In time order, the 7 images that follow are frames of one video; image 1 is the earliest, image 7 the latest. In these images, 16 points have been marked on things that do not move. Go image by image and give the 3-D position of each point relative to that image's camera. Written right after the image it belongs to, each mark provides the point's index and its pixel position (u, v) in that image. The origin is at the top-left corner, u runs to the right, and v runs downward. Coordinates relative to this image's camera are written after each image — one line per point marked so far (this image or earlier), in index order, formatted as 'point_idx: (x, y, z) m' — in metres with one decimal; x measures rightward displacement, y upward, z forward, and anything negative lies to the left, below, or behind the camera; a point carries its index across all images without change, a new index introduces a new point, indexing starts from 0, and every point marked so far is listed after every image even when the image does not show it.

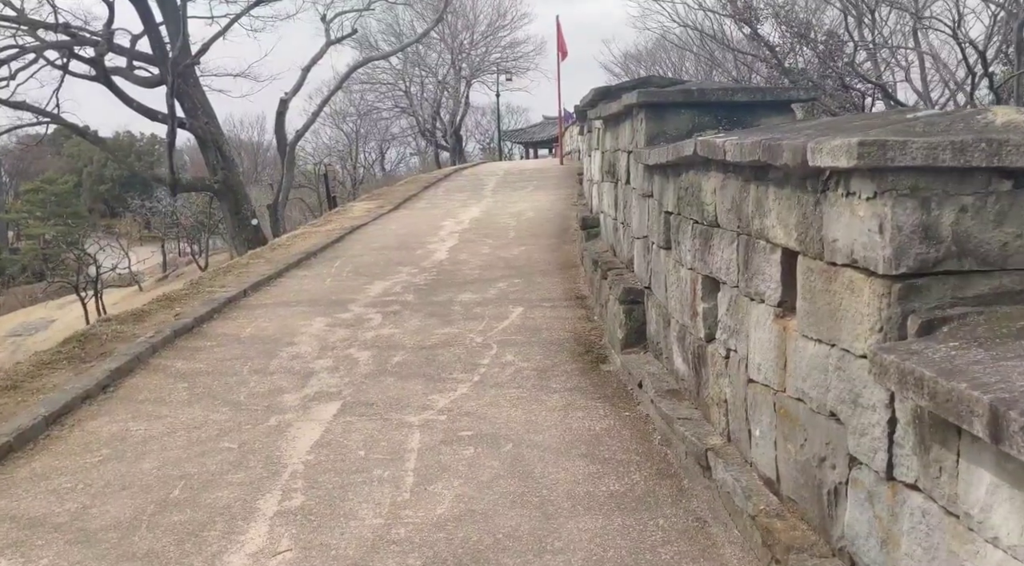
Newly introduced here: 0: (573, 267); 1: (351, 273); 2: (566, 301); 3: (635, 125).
0: (+0.5, +0.1, +9.3) m
1: (-1.4, +0.1, +9.7) m
2: (+0.4, -0.1, +7.8) m
3: (+0.7, +0.9, +6.2) m
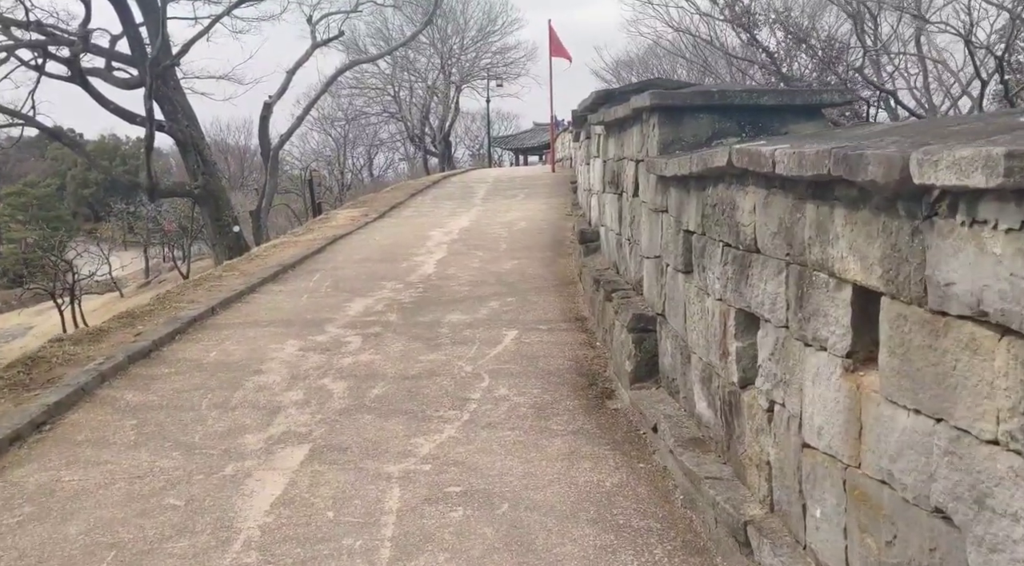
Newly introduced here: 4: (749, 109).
0: (+0.5, 0.0, +8.7) m
1: (-1.5, 0.0, +9.0) m
2: (+0.3, -0.3, +7.1) m
3: (+0.7, +0.8, +5.6) m
4: (+1.2, +0.8, +5.2) m
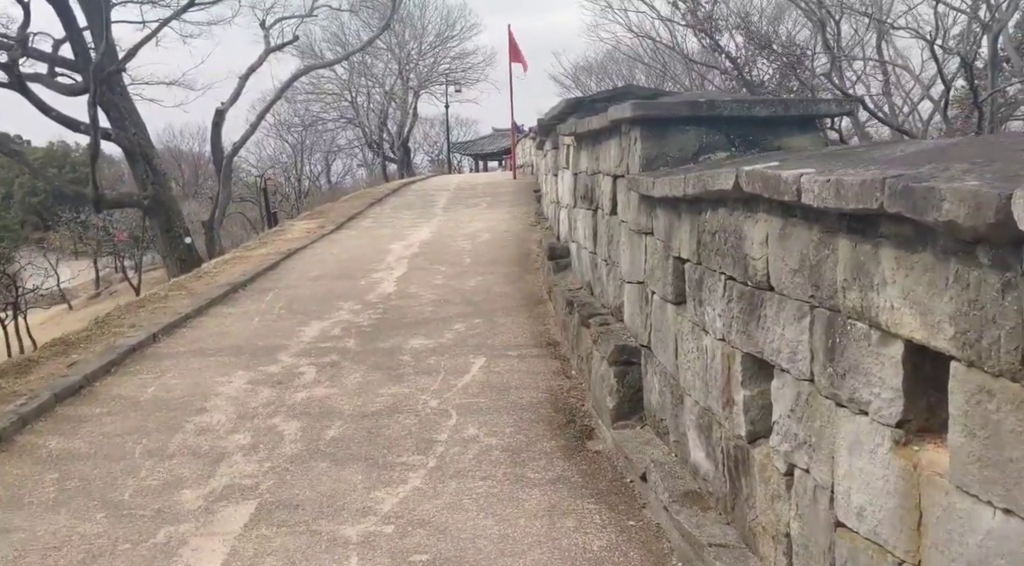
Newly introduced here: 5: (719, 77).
0: (+0.2, -0.2, +8.2) m
1: (-1.8, -0.2, +8.4) m
2: (+0.1, -0.4, +6.6) m
3: (+0.5, +0.7, +5.1) m
4: (+1.0, +0.7, +4.7) m
5: (+3.3, +3.3, +16.9) m
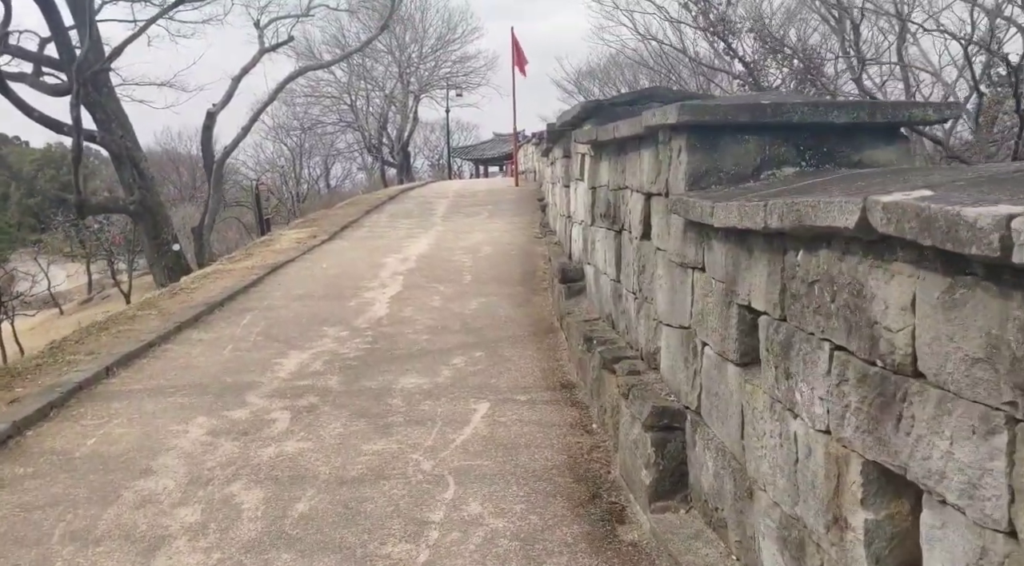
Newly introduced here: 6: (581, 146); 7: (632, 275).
0: (+0.3, -0.3, +7.2) m
1: (-1.7, -0.4, +7.5) m
2: (+0.2, -0.6, +5.7) m
3: (+0.6, +0.5, +4.1) m
4: (+1.1, +0.5, +3.8) m
5: (+3.4, +3.0, +16.0) m
6: (+0.5, +0.9, +7.1) m
7: (+0.6, 0.0, +5.0) m
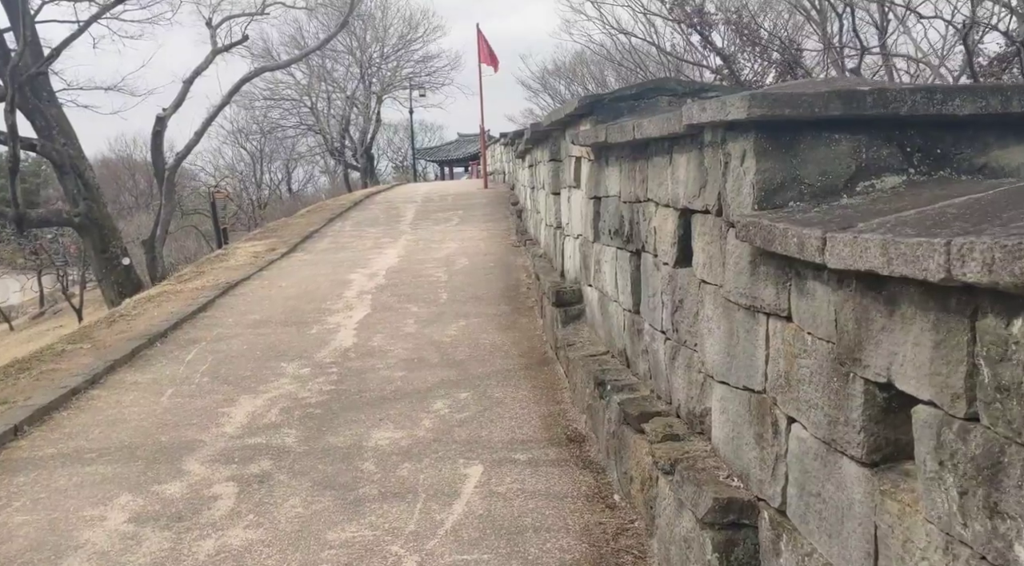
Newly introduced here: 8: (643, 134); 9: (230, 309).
0: (+0.2, -0.5, +6.2) m
1: (-1.8, -0.6, +6.4) m
2: (+0.2, -0.7, +4.7) m
3: (+0.6, +0.4, +3.2) m
4: (+1.1, +0.4, +2.8) m
5: (+3.0, +3.0, +15.1) m
6: (+0.4, +0.8, +6.2) m
7: (+0.6, -0.1, +4.0) m
8: (+0.5, +0.6, +3.9) m
9: (-2.4, -0.2, +8.9) m
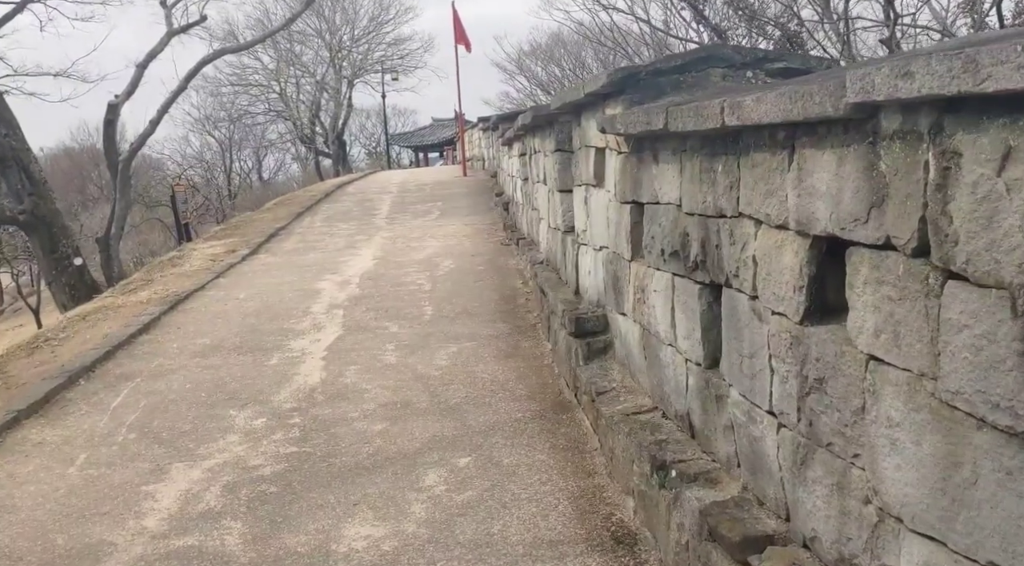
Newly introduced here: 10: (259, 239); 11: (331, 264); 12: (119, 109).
0: (+0.2, -0.6, +4.9) m
1: (-1.8, -0.7, +5.0) m
2: (+0.3, -0.9, +3.4) m
3: (+0.7, +0.2, +1.8) m
4: (+1.2, +0.3, +1.5) m
5: (+2.8, +3.0, +13.8) m
6: (+0.4, +0.7, +4.8) m
7: (+0.6, -0.2, +2.7) m
8: (+0.6, +0.4, +2.6) m
9: (-2.4, -0.3, +7.5) m
10: (-3.0, +0.5, +12.7) m
11: (-1.8, +0.2, +10.6) m
12: (-6.5, +2.9, +17.6) m
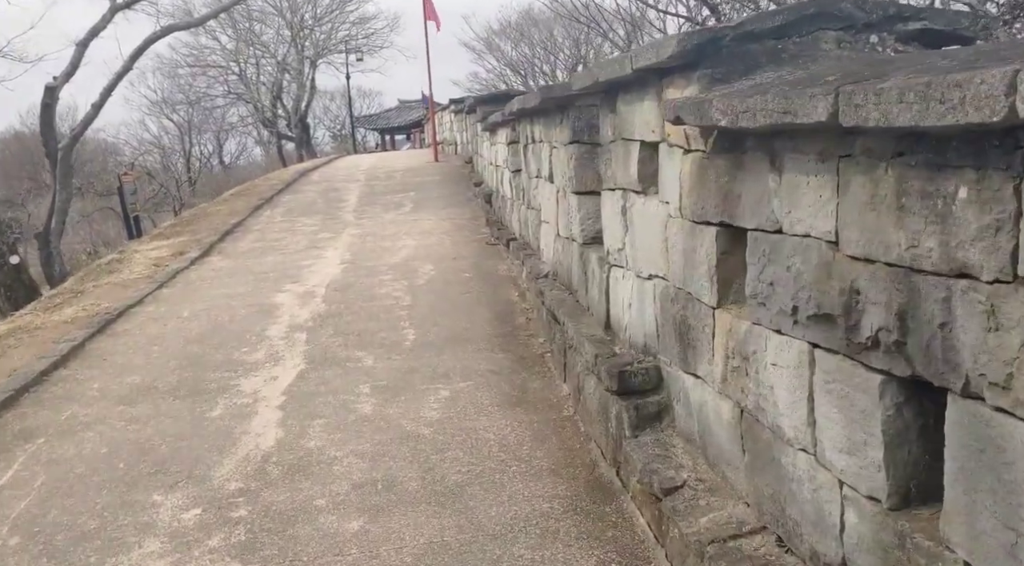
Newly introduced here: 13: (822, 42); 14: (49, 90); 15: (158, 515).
0: (+0.3, -0.7, +3.6) m
1: (-1.7, -0.9, +3.7) m
2: (+0.4, -1.0, +2.1) m
3: (+0.9, 0.0, +0.5) m
4: (+1.4, +0.1, +0.2) m
5: (+2.5, +3.0, +12.5) m
6: (+0.5, +0.5, +3.5) m
7: (+0.8, -0.4, +1.4) m
8: (+0.7, +0.2, +1.3) m
9: (-2.4, -0.5, +6.1) m
10: (-3.2, +0.5, +11.3) m
11: (-1.9, +0.1, +9.2) m
12: (-6.8, +2.9, +16.0) m
13: (+0.9, +0.7, +3.1) m
14: (-7.1, +2.9, +16.3) m
15: (-1.3, -0.8, +3.8) m
